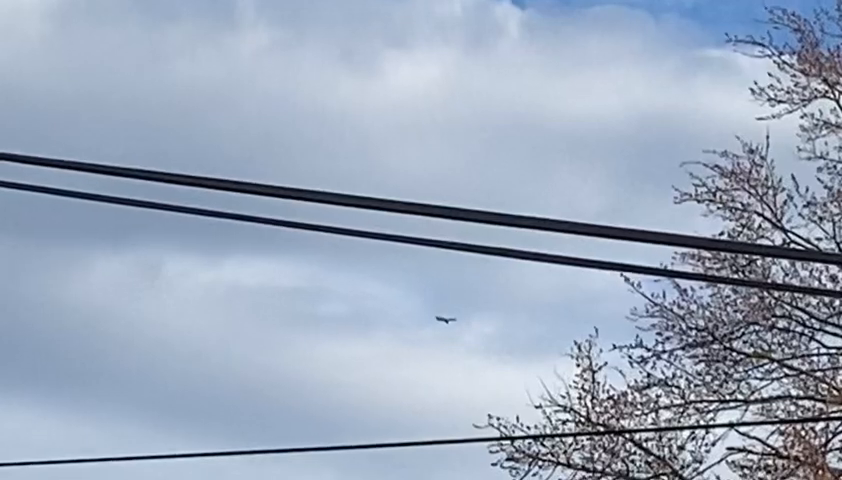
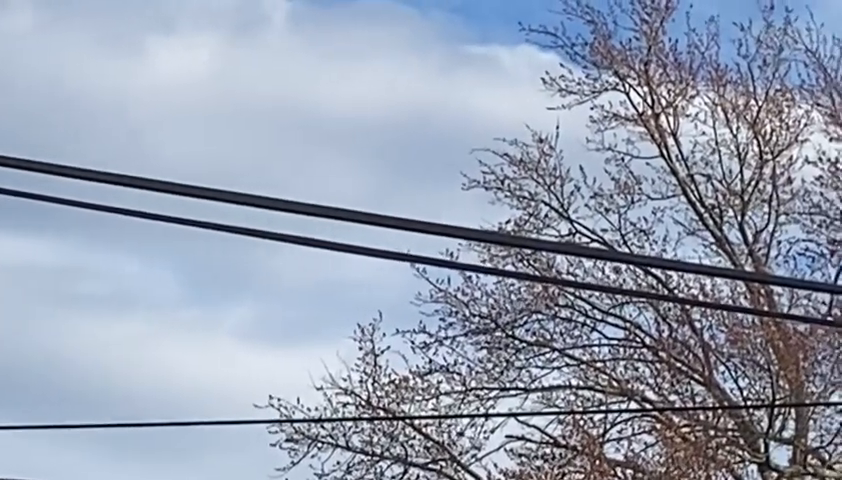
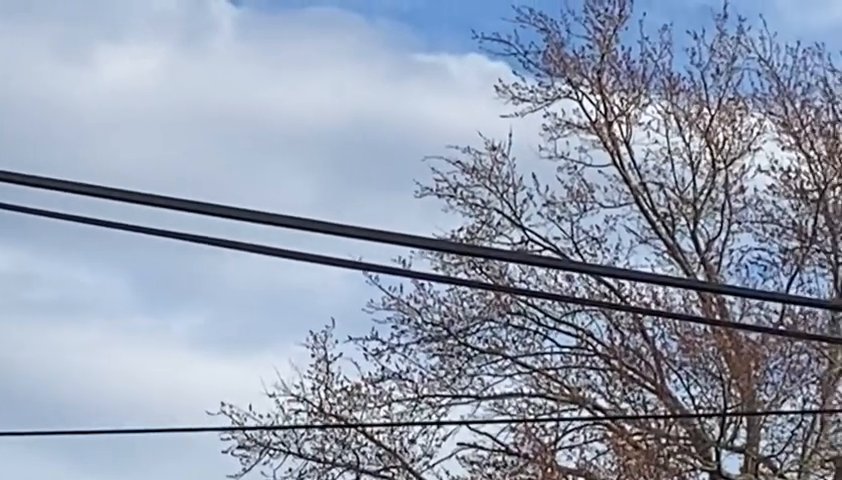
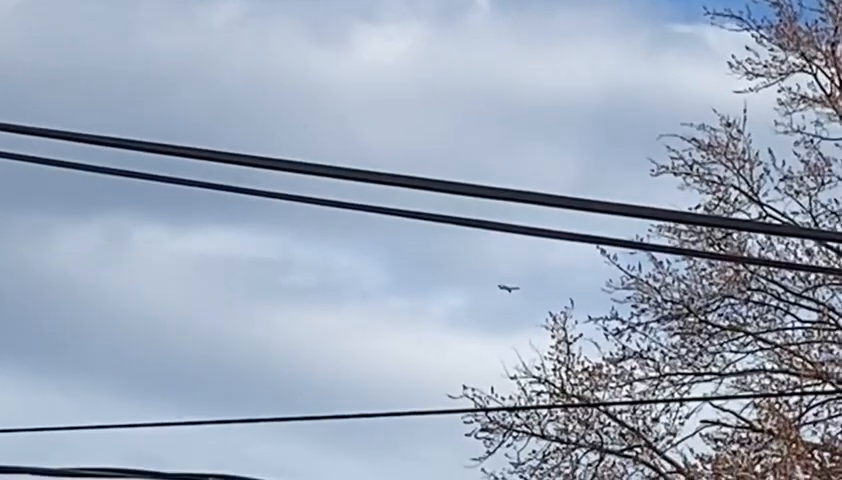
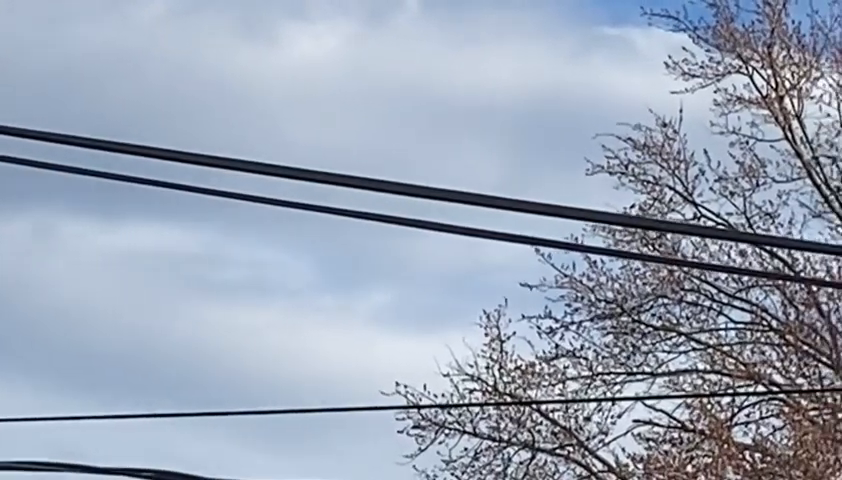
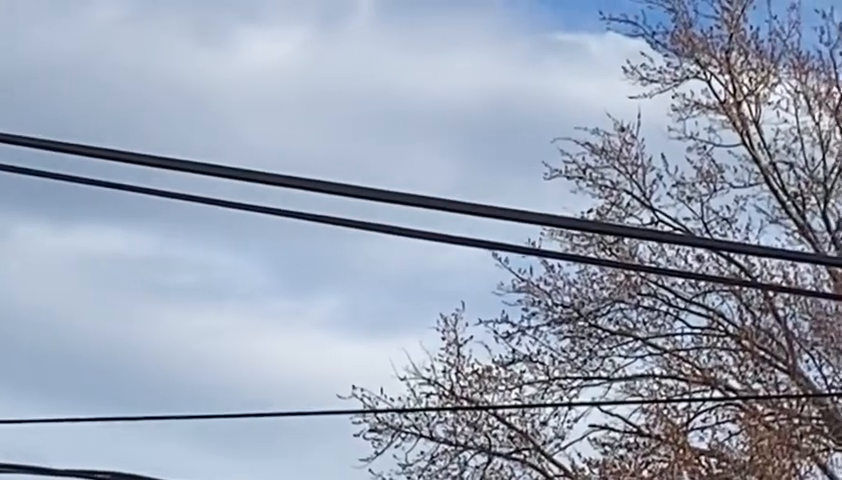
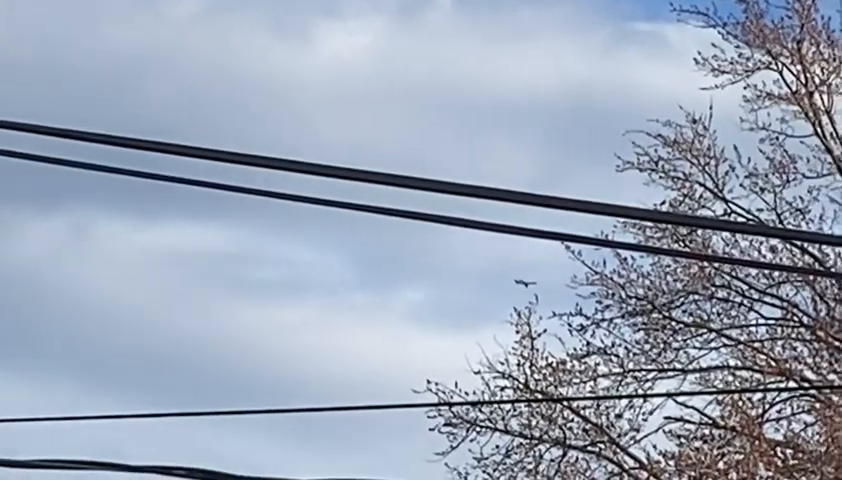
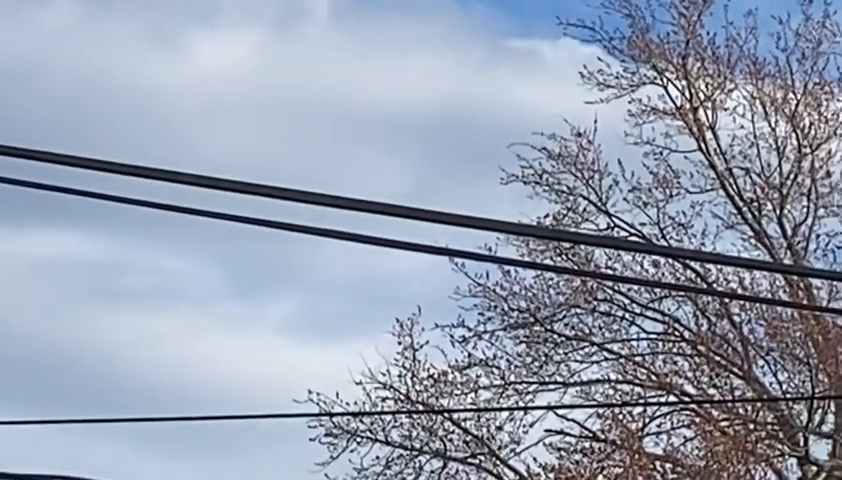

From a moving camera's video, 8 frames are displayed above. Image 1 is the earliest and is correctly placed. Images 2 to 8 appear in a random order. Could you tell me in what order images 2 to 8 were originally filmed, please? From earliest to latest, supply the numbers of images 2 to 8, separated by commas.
4, 7, 5, 6, 8, 2, 3
